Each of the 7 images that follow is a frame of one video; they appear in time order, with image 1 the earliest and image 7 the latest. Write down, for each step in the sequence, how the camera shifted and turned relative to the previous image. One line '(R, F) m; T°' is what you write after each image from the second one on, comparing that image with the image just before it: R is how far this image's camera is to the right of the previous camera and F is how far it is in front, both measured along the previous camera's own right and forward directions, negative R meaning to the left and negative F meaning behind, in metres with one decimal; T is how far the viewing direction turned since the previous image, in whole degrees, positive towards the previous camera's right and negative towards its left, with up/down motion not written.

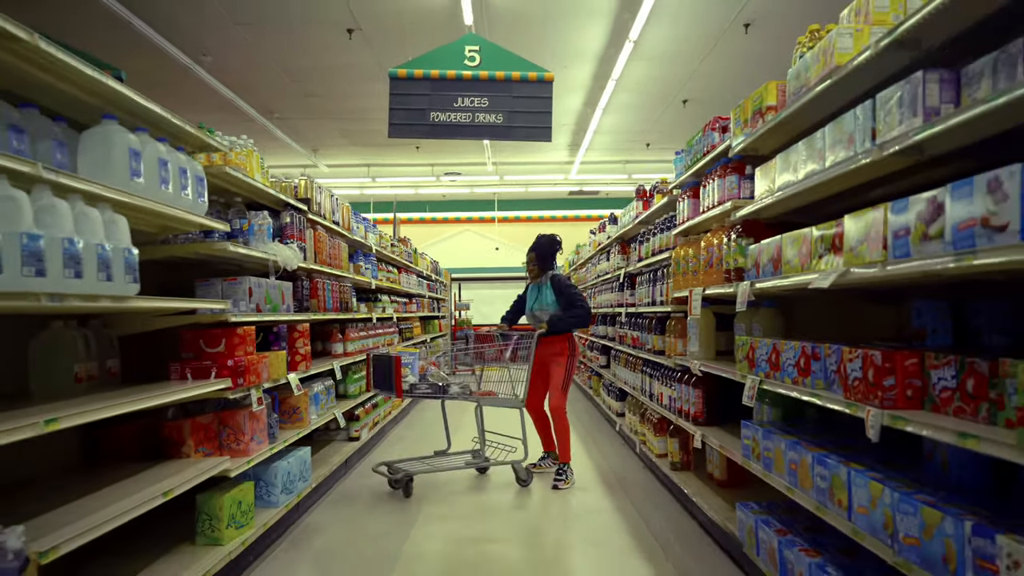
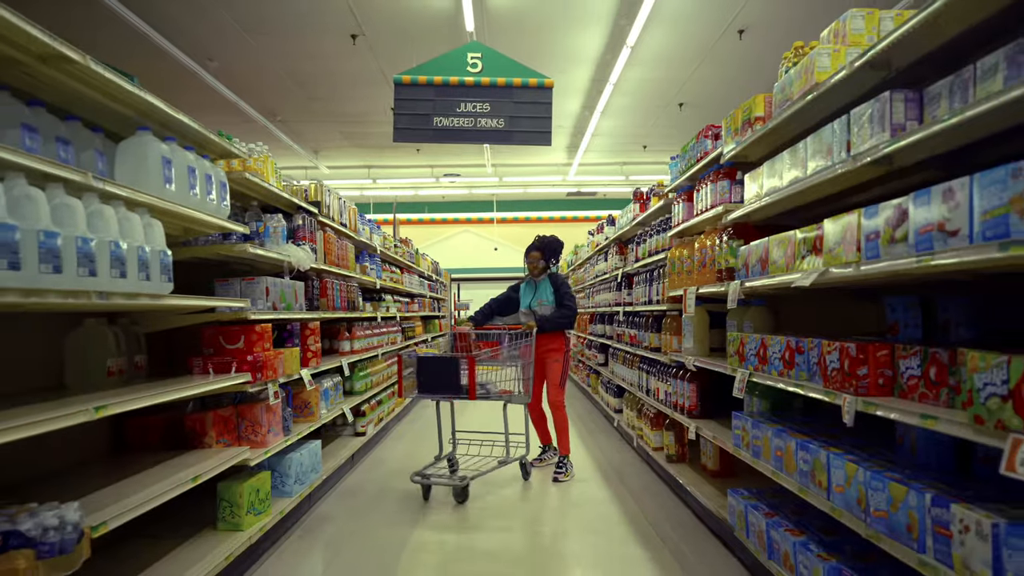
(0.0, -0.1) m; 0°
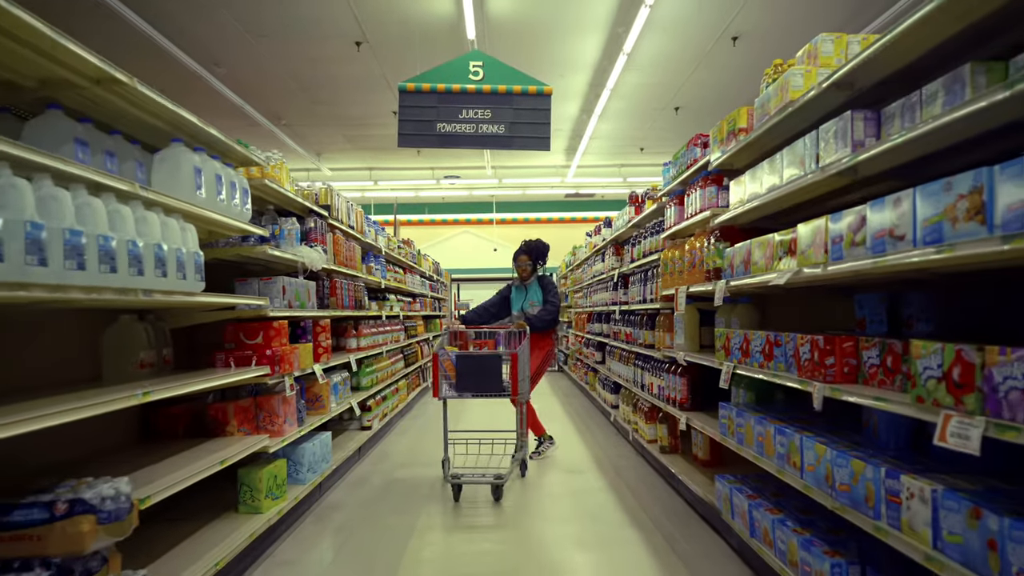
(0.0, -0.2) m; 0°
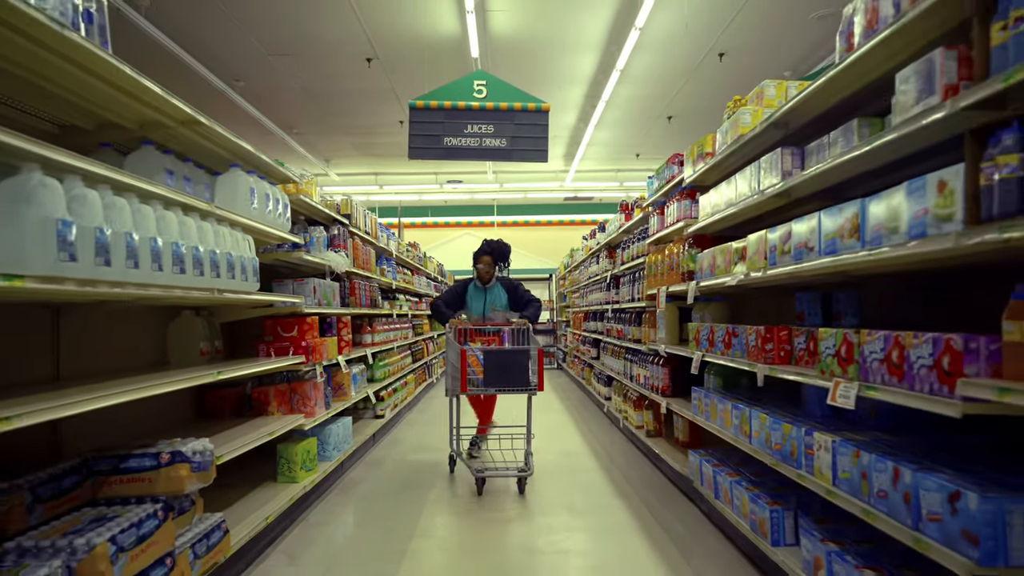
(0.0, -0.4) m; 0°
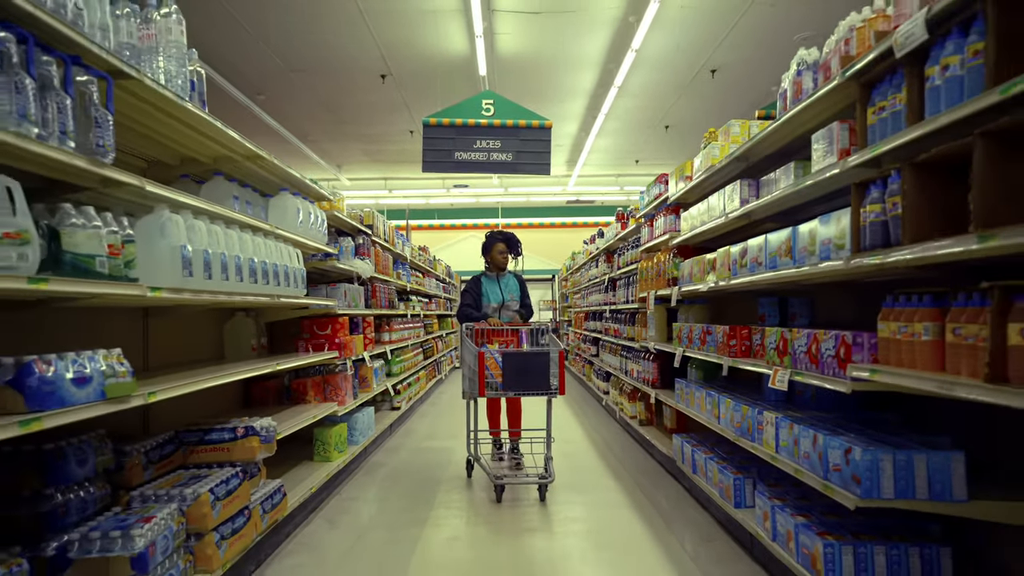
(0.0, -0.5) m; 0°
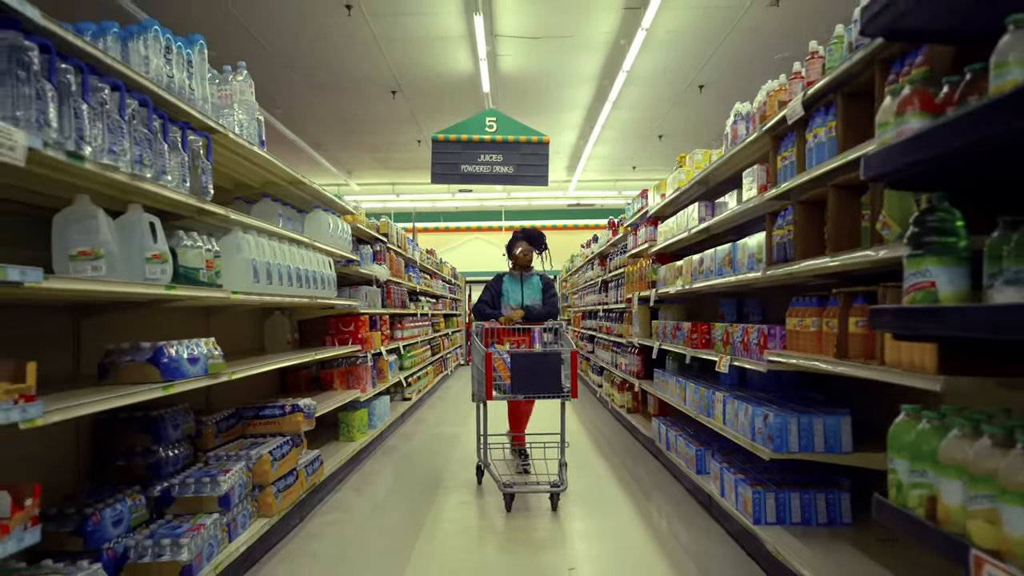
(0.0, -0.5) m; 0°
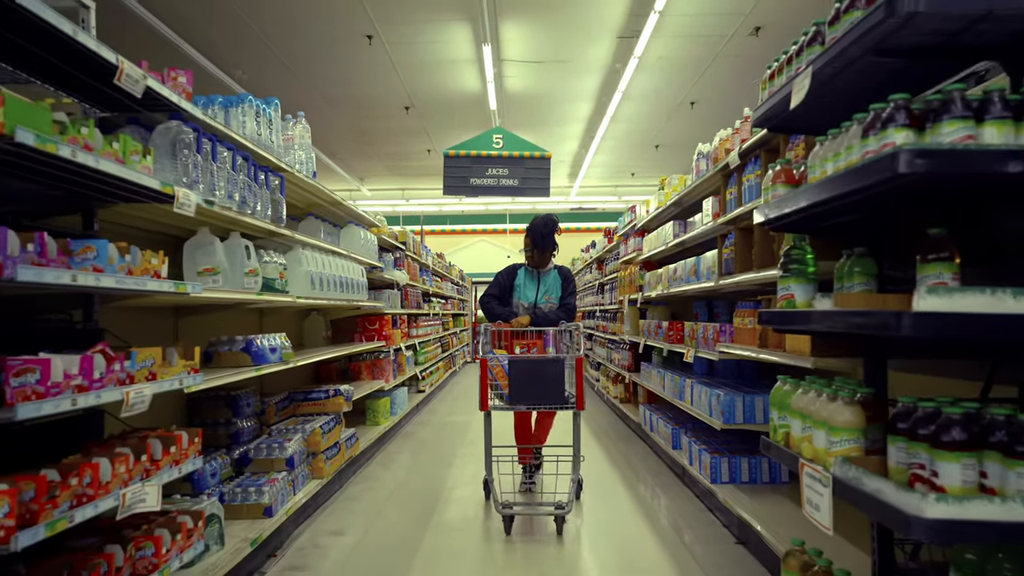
(0.0, -0.6) m; 0°
